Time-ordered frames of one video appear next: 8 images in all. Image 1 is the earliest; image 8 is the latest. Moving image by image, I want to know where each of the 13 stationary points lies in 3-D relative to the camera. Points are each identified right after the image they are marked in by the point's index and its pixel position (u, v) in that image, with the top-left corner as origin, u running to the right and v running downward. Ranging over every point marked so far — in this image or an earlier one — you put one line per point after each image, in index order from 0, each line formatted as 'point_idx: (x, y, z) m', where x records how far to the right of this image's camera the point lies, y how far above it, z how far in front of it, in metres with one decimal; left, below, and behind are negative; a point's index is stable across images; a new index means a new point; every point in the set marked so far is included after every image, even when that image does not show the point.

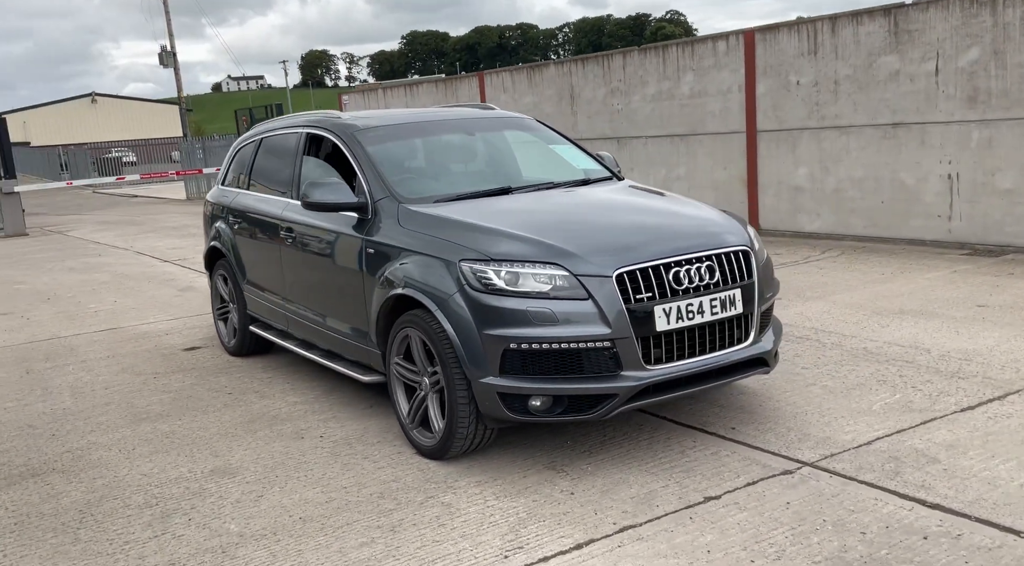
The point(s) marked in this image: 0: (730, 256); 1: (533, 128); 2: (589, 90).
0: (+0.9, +0.1, +3.9) m
1: (+0.1, +1.0, +5.7) m
2: (+1.3, +3.3, +15.3) m
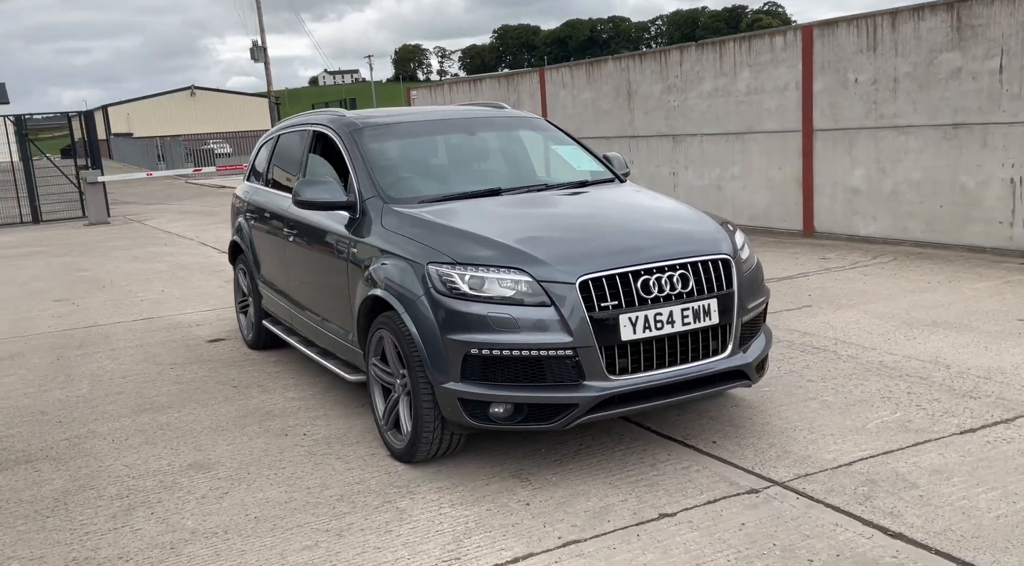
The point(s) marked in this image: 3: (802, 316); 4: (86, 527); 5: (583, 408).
0: (+0.8, +0.1, +3.8) m
1: (+0.2, +1.0, +5.6) m
2: (+2.2, +3.3, +15.1) m
3: (+2.2, -0.3, +6.7) m
4: (-1.7, -1.0, +3.5) m
5: (+0.3, -0.5, +3.6) m
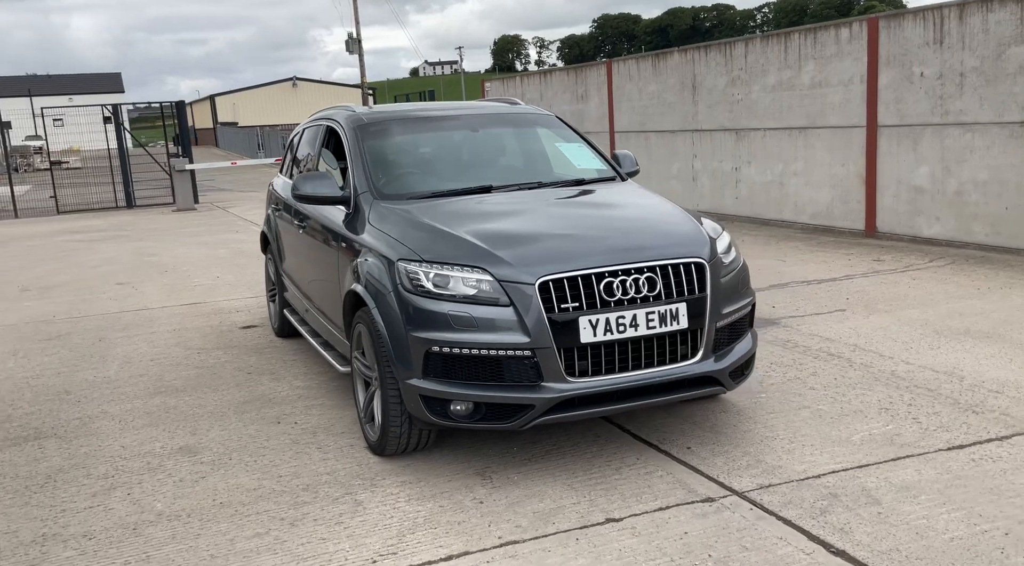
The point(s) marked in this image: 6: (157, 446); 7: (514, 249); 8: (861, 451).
0: (+0.7, +0.1, +3.7) m
1: (+0.2, +1.0, +5.6) m
2: (+3.3, +3.4, +14.8) m
3: (+2.3, -0.3, +6.5) m
4: (-1.8, -0.9, +3.7) m
5: (+0.1, -0.5, +3.6) m
6: (-1.7, -0.8, +4.4) m
7: (0.0, +0.1, +3.7) m
8: (+1.5, -0.7, +3.9) m
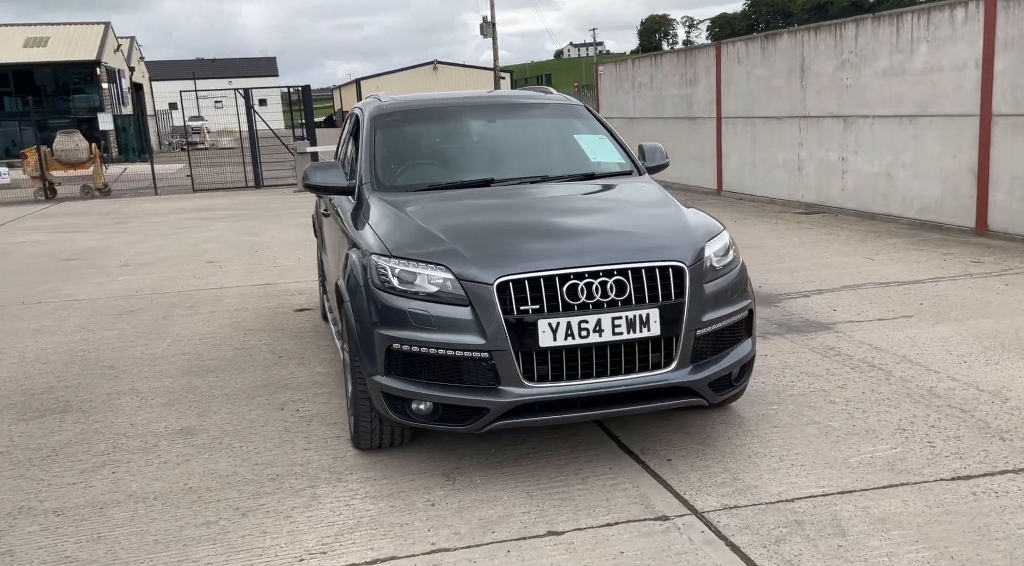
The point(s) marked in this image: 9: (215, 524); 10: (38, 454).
0: (+0.5, 0.0, +3.6) m
1: (+0.4, +1.0, +5.4) m
2: (+4.8, +3.4, +14.1) m
3: (+2.5, -0.3, +6.1) m
4: (-2.0, -0.8, +3.9) m
5: (-0.1, -0.5, +3.5) m
6: (-1.8, -0.7, +4.6) m
7: (-0.1, +0.1, +3.6) m
8: (+1.4, -0.8, +3.6) m
9: (-1.1, -0.9, +3.4) m
10: (-2.2, -0.8, +4.2) m
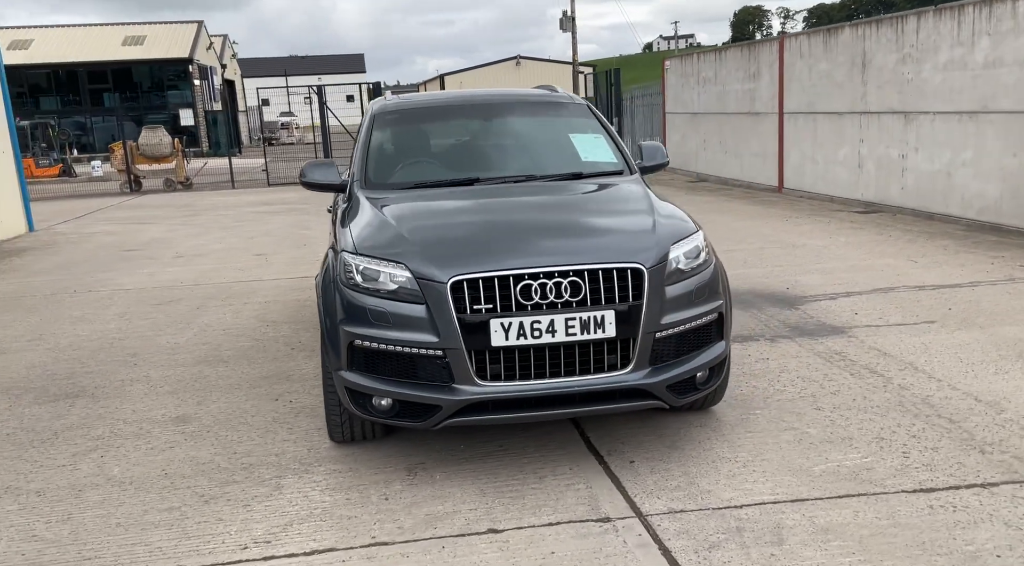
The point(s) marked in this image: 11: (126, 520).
0: (+0.4, 0.0, +3.6) m
1: (+0.4, +1.0, +5.4) m
2: (+5.6, +3.4, +13.6) m
3: (+2.6, -0.3, +5.9) m
4: (-2.1, -0.8, +4.1) m
5: (-0.3, -0.5, +3.5) m
6: (-1.9, -0.7, +4.8) m
7: (-0.3, +0.2, +3.7) m
8: (+1.2, -0.8, +3.5) m
9: (-1.3, -0.9, +3.5) m
10: (-2.3, -0.8, +4.5) m
11: (-1.5, -0.9, +3.4) m
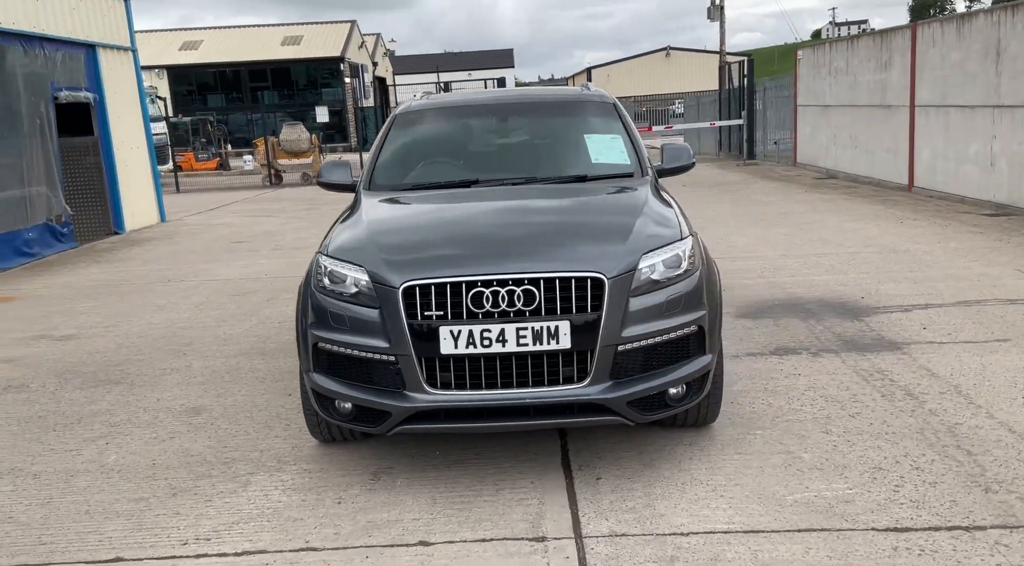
0: (+0.2, 0.0, +3.4) m
1: (+0.5, +1.0, +5.3) m
2: (+7.0, +3.3, +12.5) m
3: (+2.7, -0.4, +5.4) m
4: (-2.2, -0.8, +4.4) m
5: (-0.4, -0.5, +3.5) m
6: (-1.8, -0.7, +5.0) m
7: (-0.4, +0.1, +3.6) m
8: (+1.0, -0.8, +3.3) m
9: (-1.5, -0.9, +3.7) m
10: (-2.4, -0.7, +4.8) m
11: (-1.7, -0.9, +3.6) m
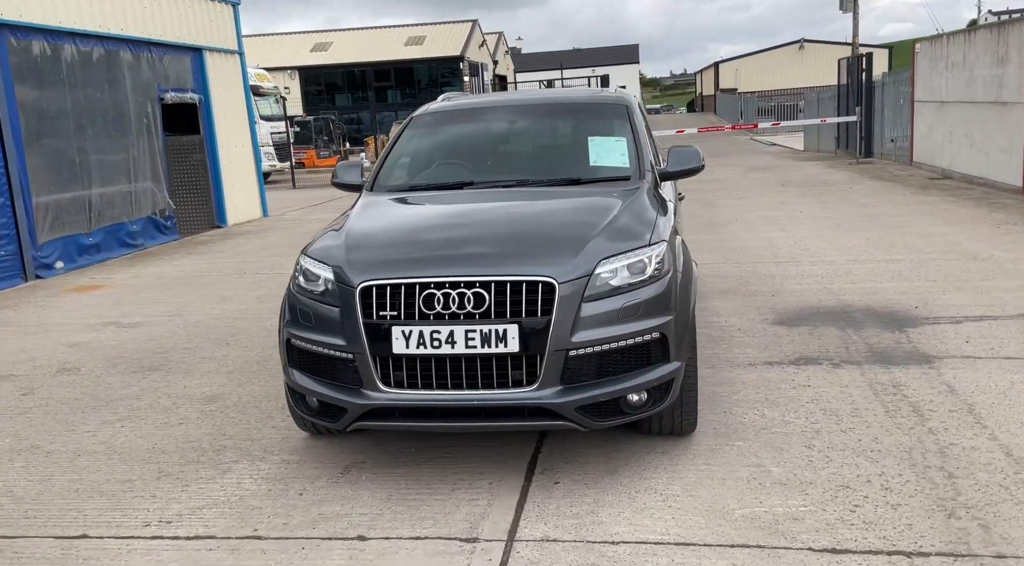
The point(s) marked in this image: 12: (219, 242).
0: (0.0, 0.0, +3.4) m
1: (+0.6, +1.0, +5.2) m
2: (+8.0, +3.2, +11.6) m
3: (+2.8, -0.5, +5.0) m
4: (-2.3, -0.7, +4.7) m
5: (-0.6, -0.5, +3.6) m
6: (-1.8, -0.6, +5.3) m
7: (-0.6, +0.1, +3.7) m
8: (+0.7, -0.9, +3.2) m
9: (-1.6, -0.9, +3.9) m
10: (-2.4, -0.7, +5.1) m
11: (-1.8, -0.9, +3.9) m
12: (-4.5, +0.6, +13.8) m
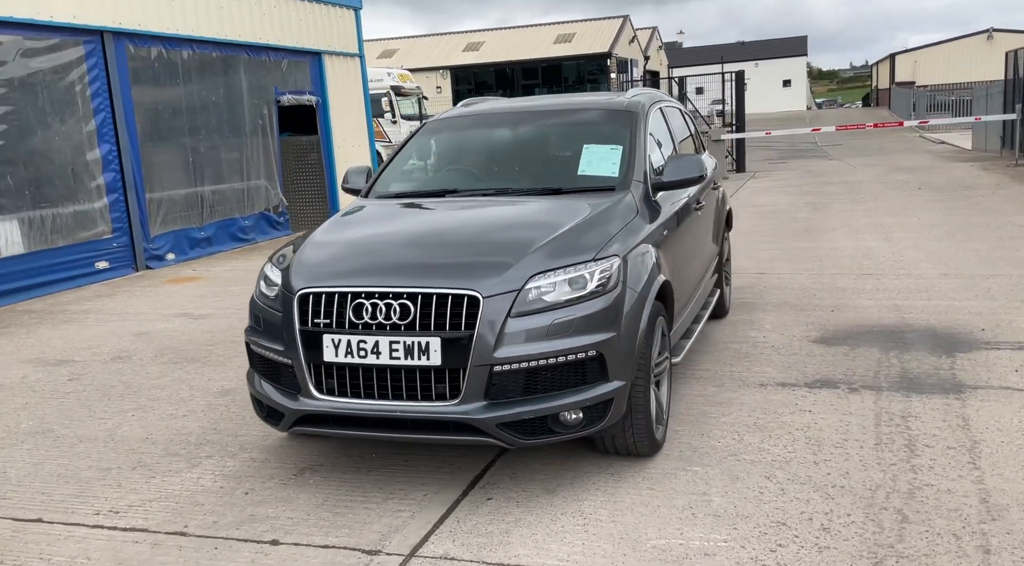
0: (-0.3, -0.1, +3.4) m
1: (+0.7, +0.9, +5.1) m
2: (+9.0, +2.9, +10.1) m
3: (+2.7, -0.6, +4.5) m
4: (-2.3, -0.7, +5.1) m
5: (-0.9, -0.5, +3.7) m
6: (-1.8, -0.6, +5.5) m
7: (-0.8, +0.1, +3.8) m
8: (+0.4, -0.9, +3.1) m
9: (-1.9, -0.9, +4.2) m
10: (-2.4, -0.7, +5.5) m
11: (-2.0, -0.9, +4.2) m
12: (-3.0, +0.7, +14.4) m
